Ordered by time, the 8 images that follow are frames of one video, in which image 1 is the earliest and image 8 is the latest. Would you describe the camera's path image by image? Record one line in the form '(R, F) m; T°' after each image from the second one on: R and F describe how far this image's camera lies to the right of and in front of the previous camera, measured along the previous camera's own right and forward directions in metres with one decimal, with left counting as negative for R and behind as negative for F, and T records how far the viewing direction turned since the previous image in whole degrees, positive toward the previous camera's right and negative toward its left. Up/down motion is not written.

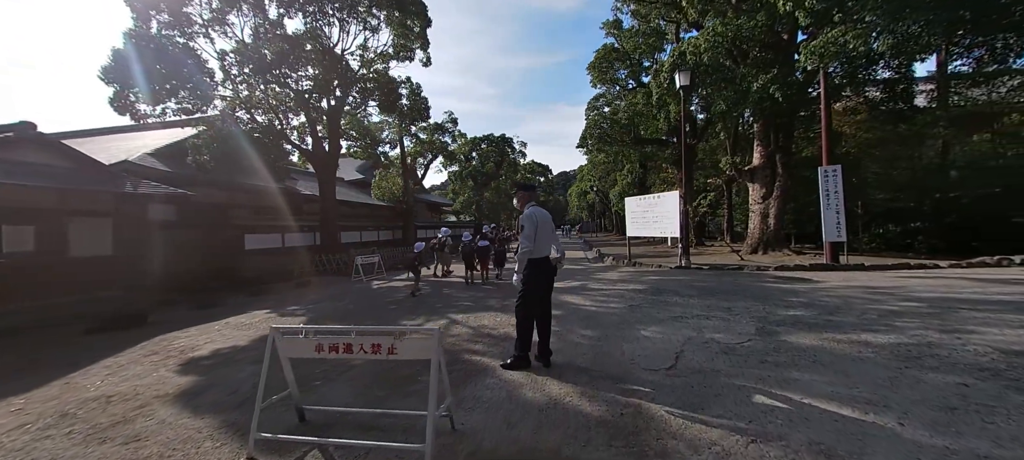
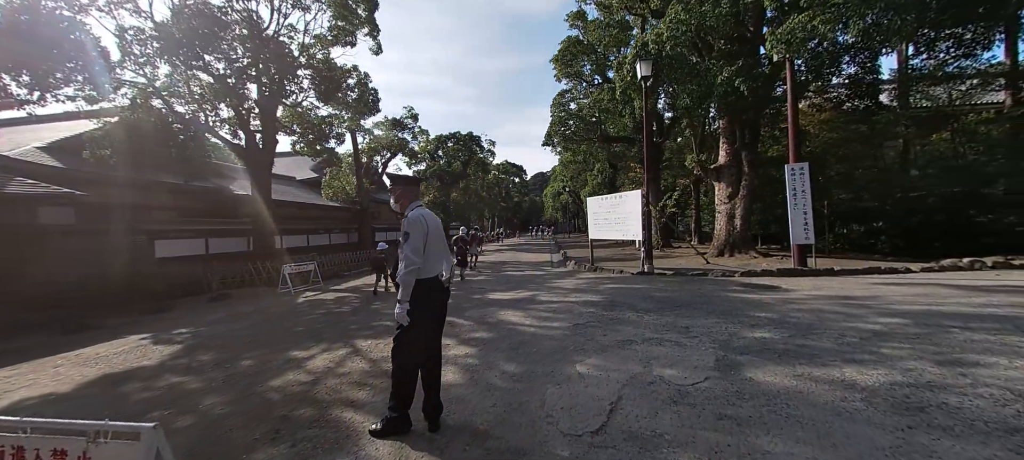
(+0.8, +1.0) m; +3°
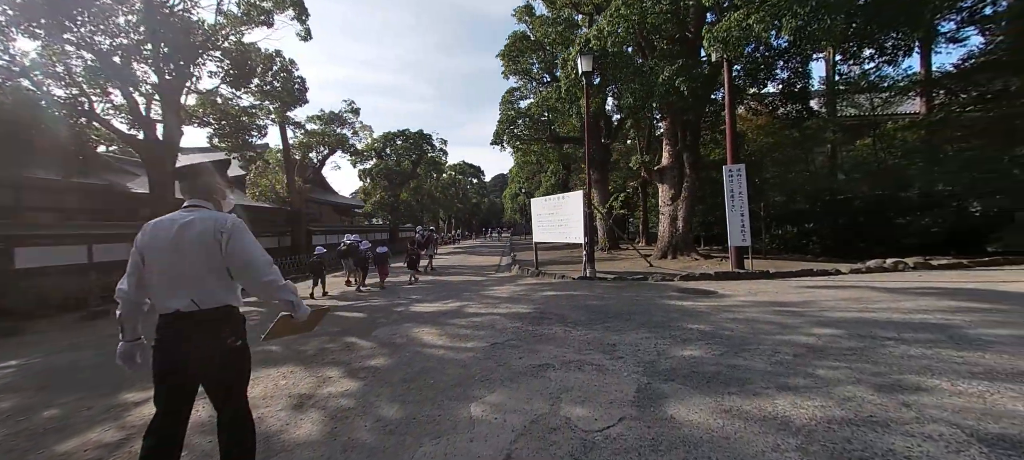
(+0.7, +0.7) m; +6°
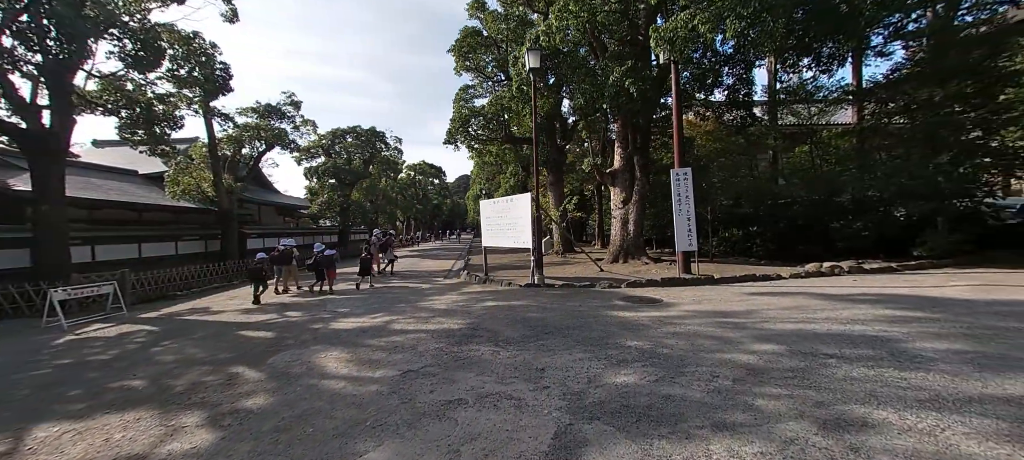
(+0.5, +0.6) m; +5°
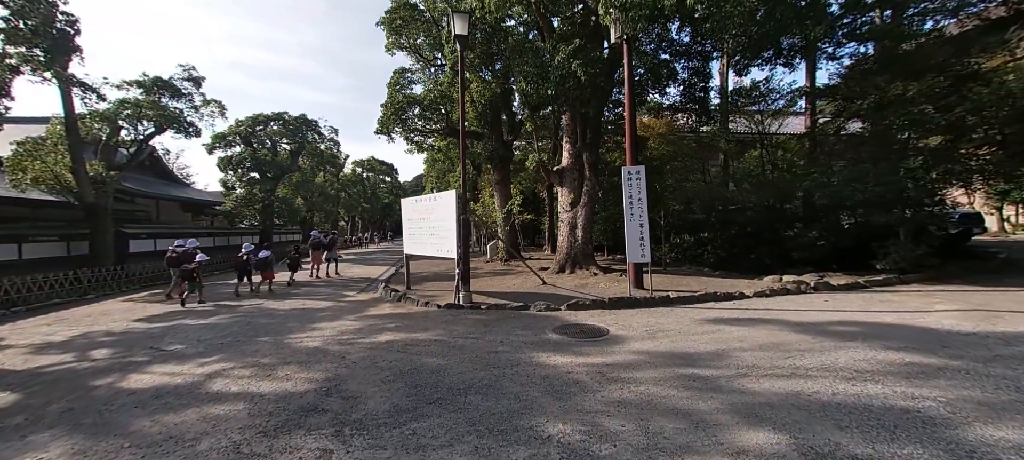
(+0.7, +1.6) m; +6°
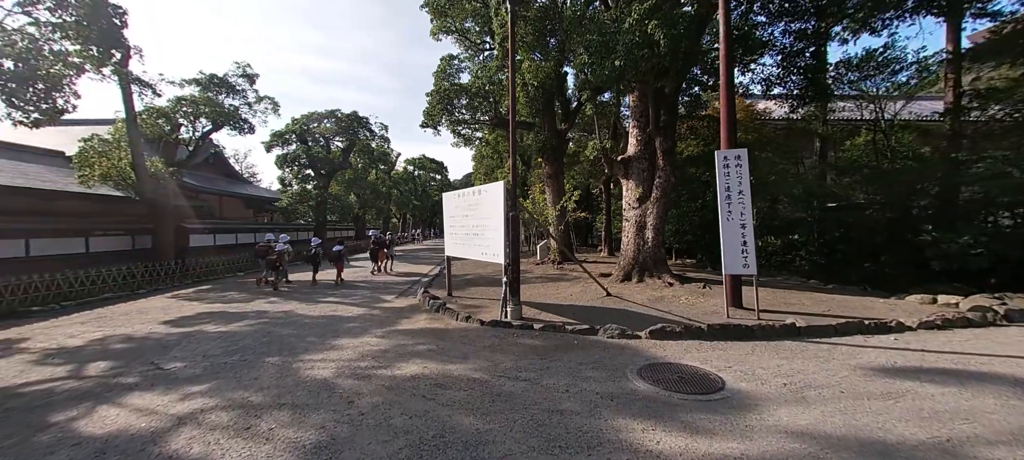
(-0.2, +1.3) m; -7°
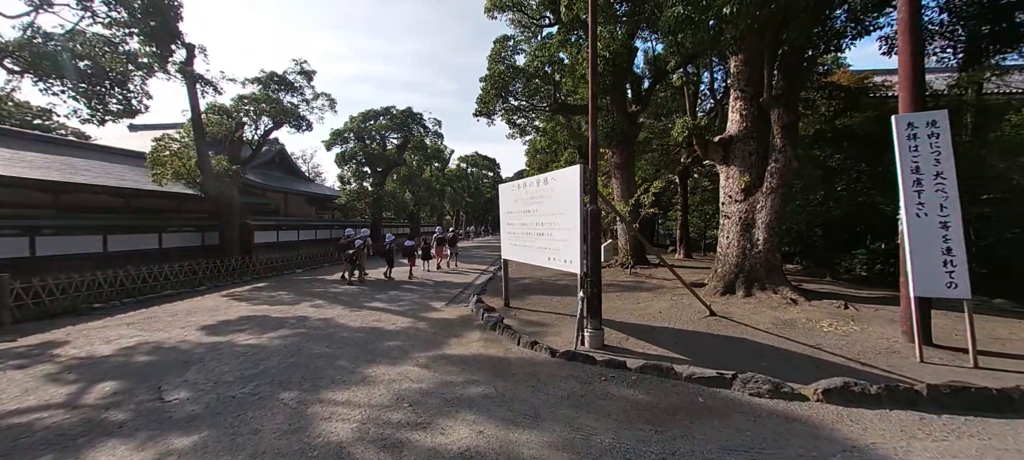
(-0.3, +1.3) m; -8°
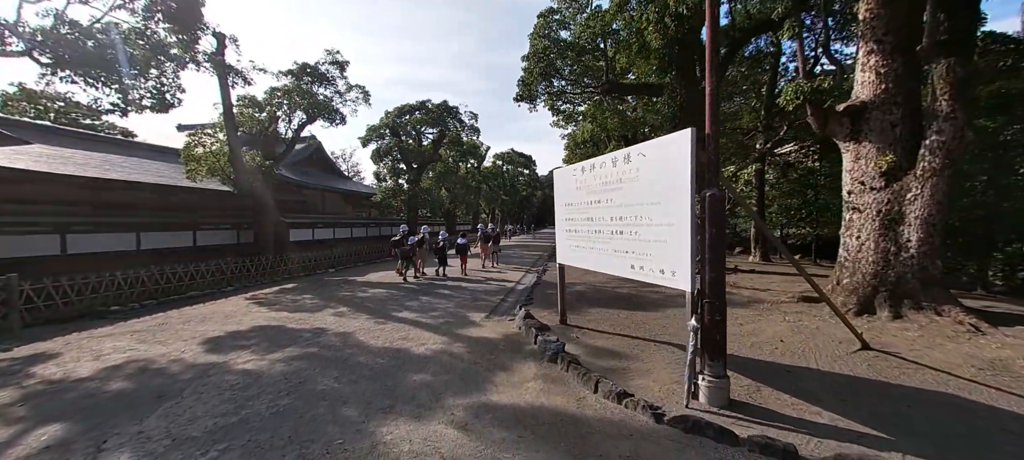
(-0.3, +1.3) m; -5°
